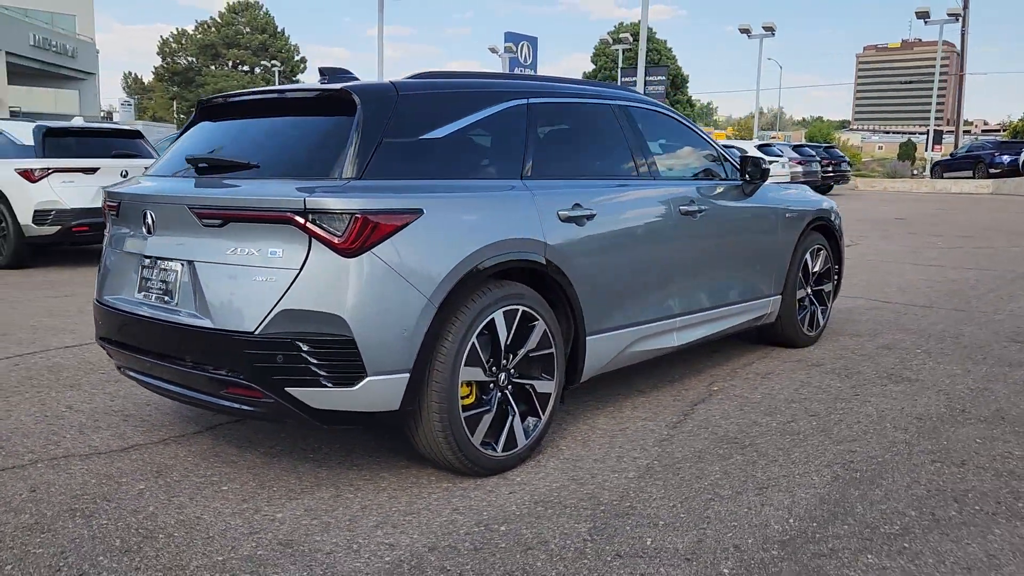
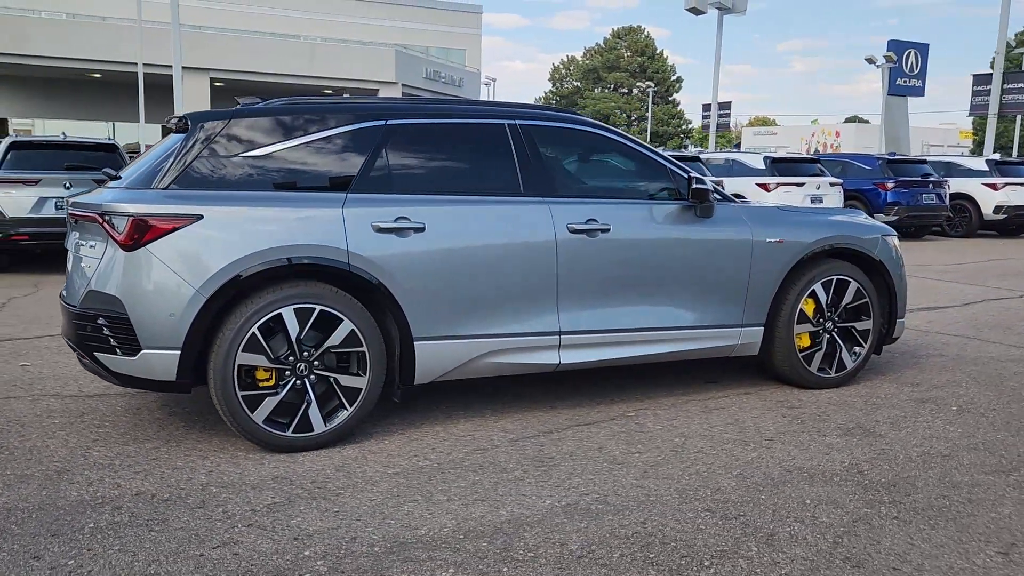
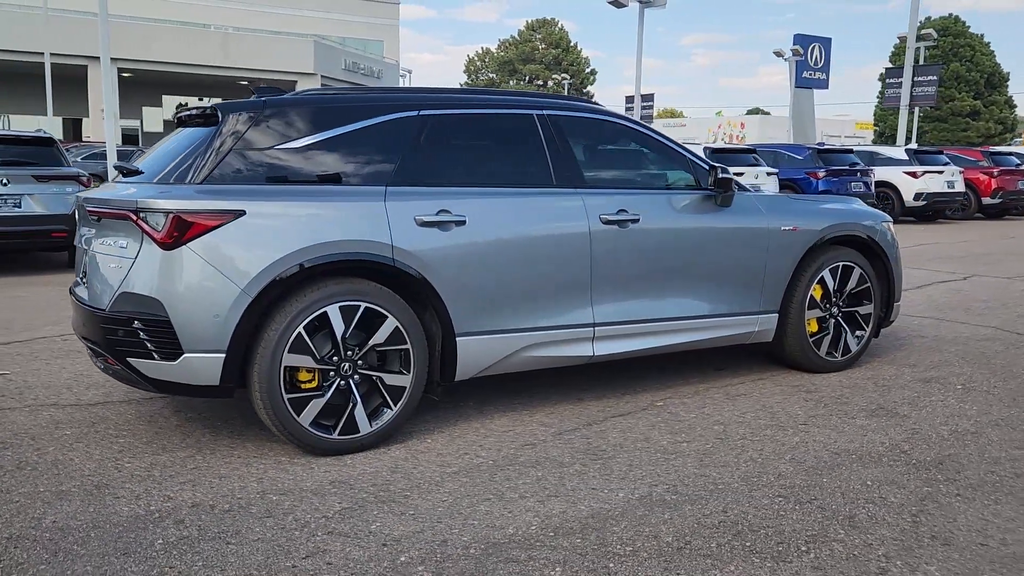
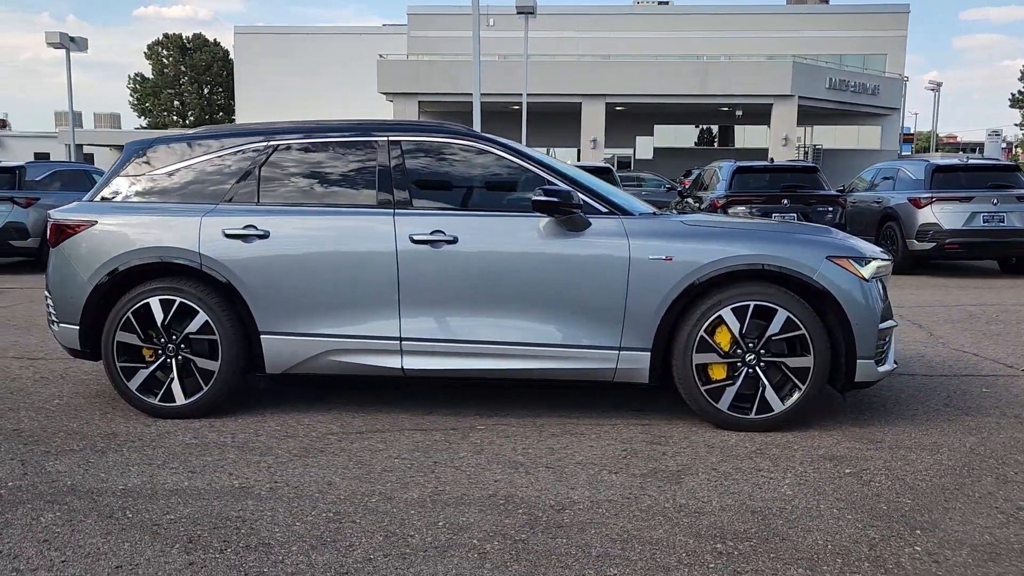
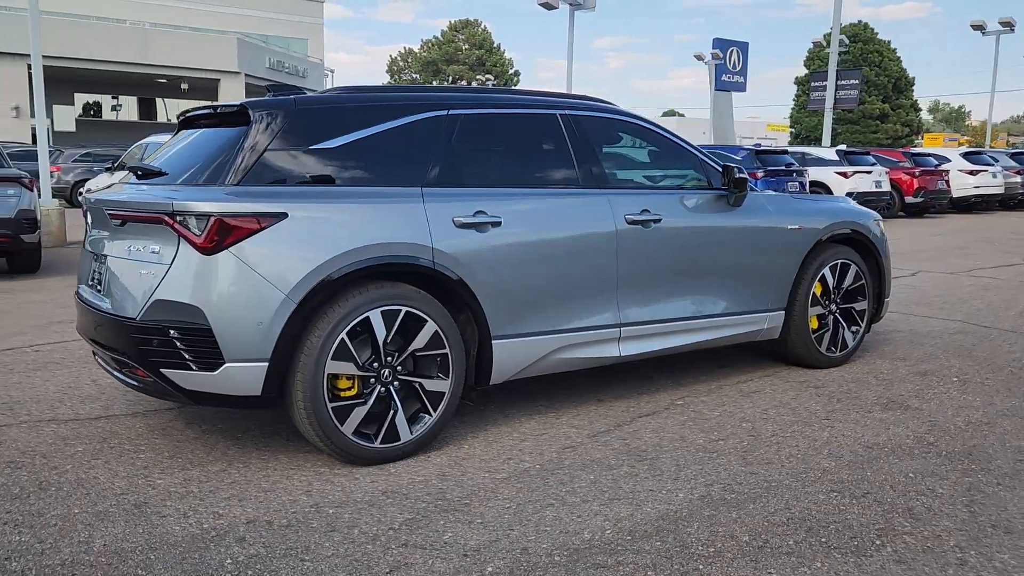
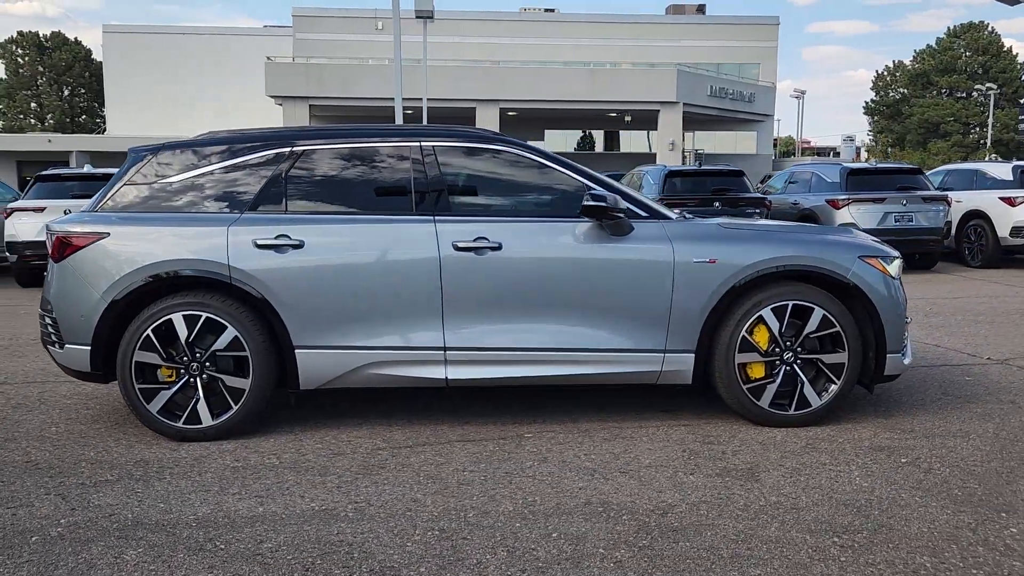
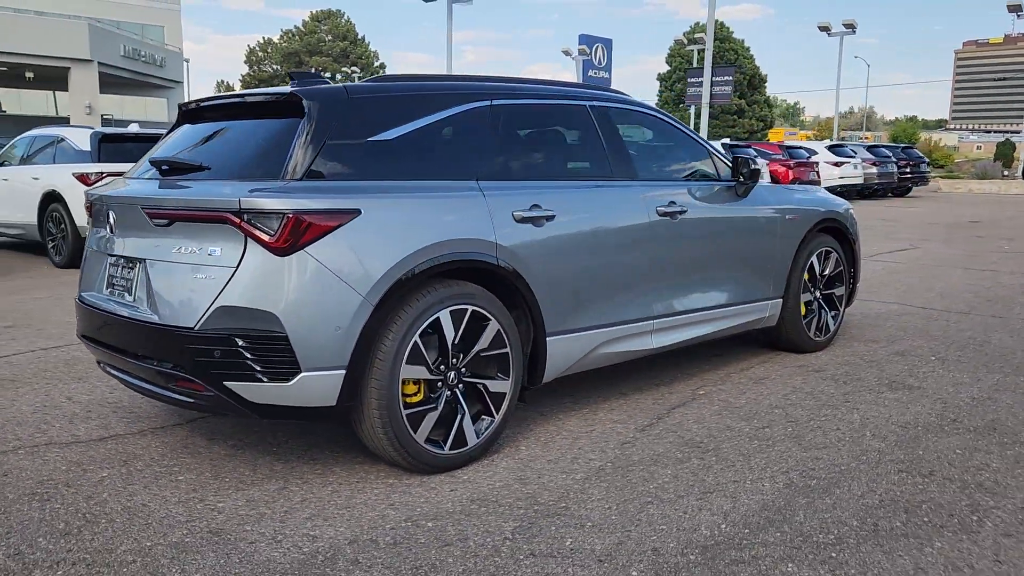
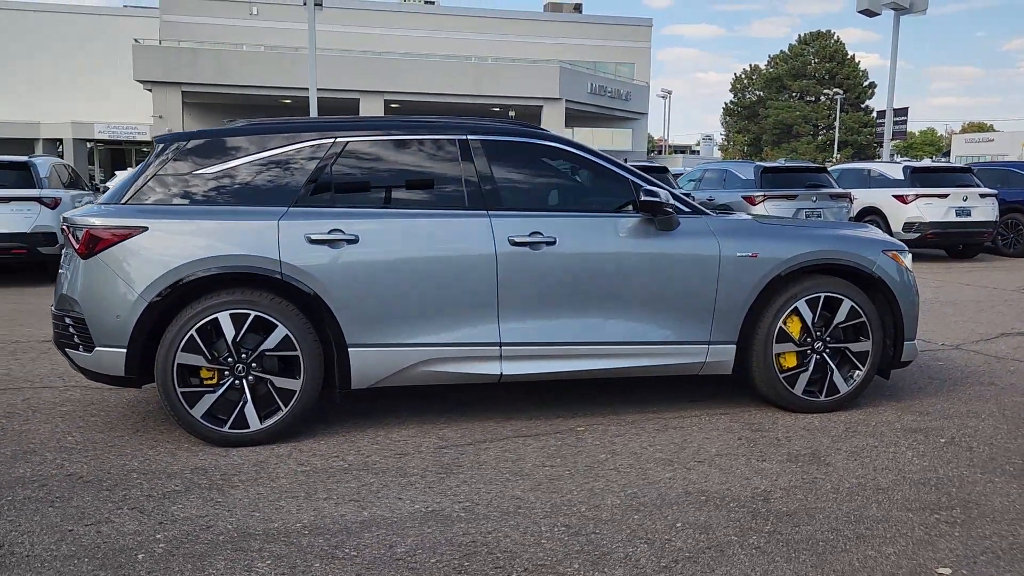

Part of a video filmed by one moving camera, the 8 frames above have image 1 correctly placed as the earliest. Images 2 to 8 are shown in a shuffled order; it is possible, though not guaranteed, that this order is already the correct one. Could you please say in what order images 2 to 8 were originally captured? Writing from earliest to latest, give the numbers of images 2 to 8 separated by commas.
7, 5, 3, 2, 8, 6, 4
